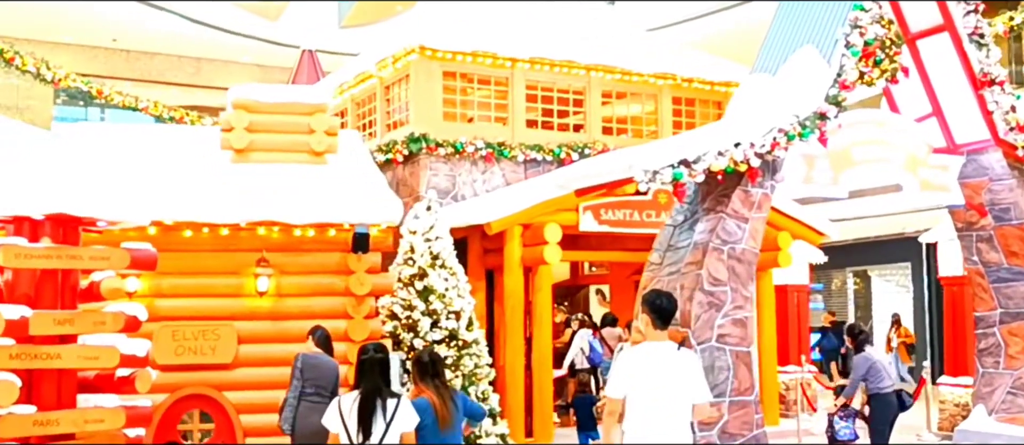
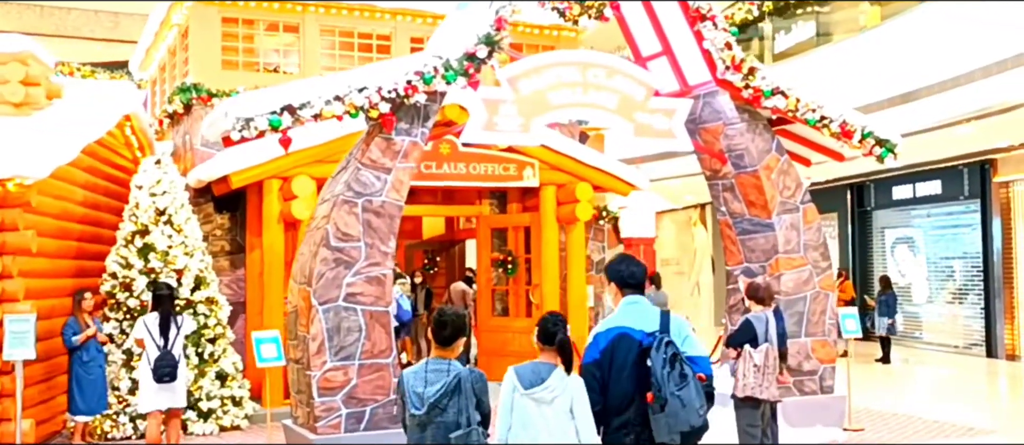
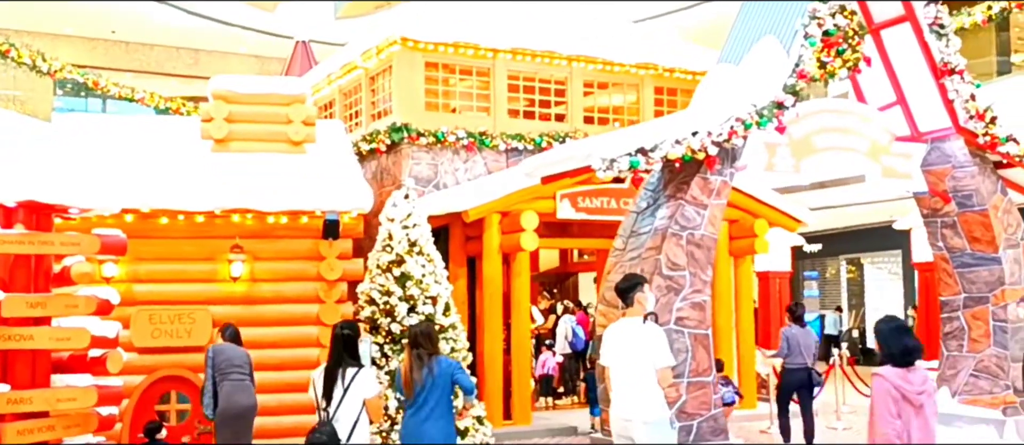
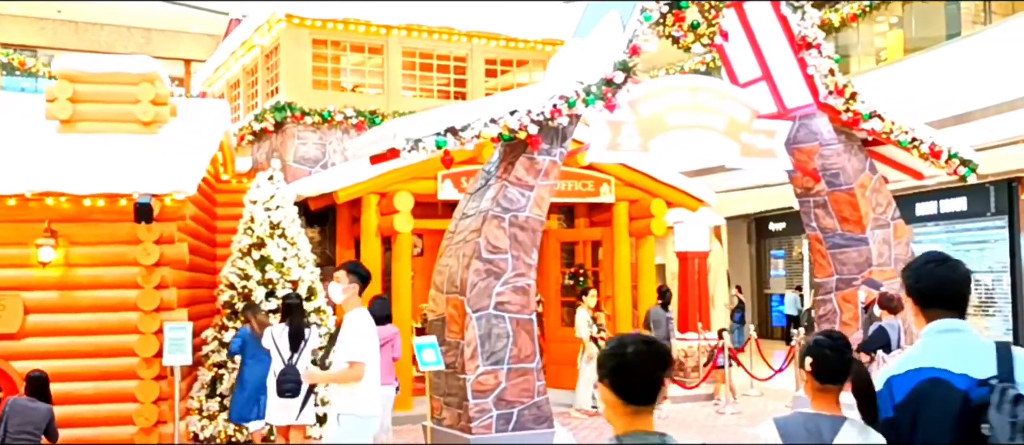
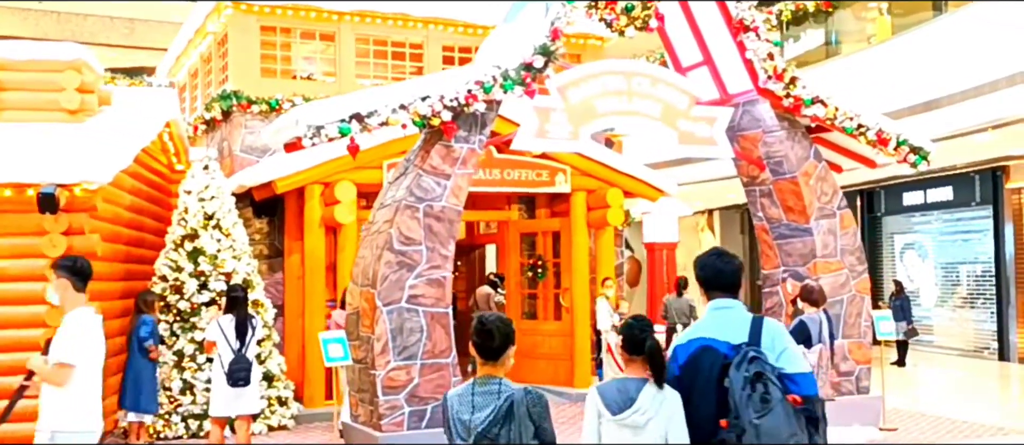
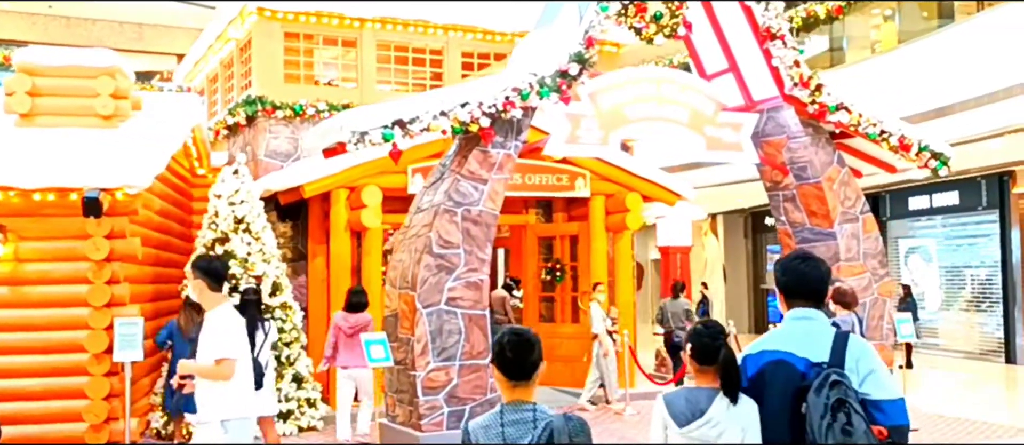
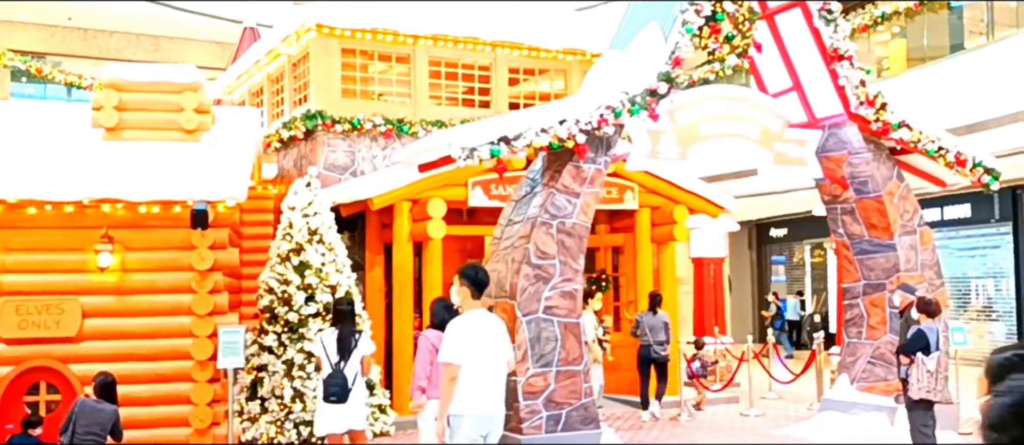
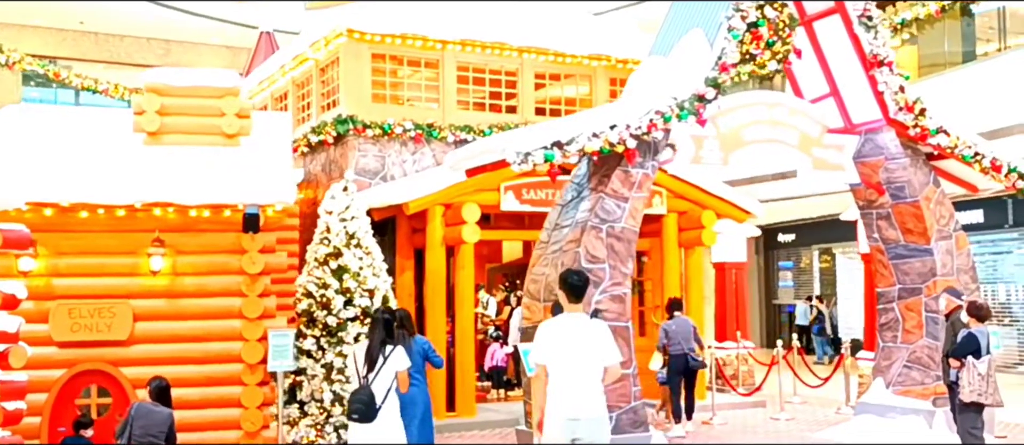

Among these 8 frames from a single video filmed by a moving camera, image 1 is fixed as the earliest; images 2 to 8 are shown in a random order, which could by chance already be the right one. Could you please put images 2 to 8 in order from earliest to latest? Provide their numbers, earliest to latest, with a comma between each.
3, 8, 7, 4, 6, 5, 2
